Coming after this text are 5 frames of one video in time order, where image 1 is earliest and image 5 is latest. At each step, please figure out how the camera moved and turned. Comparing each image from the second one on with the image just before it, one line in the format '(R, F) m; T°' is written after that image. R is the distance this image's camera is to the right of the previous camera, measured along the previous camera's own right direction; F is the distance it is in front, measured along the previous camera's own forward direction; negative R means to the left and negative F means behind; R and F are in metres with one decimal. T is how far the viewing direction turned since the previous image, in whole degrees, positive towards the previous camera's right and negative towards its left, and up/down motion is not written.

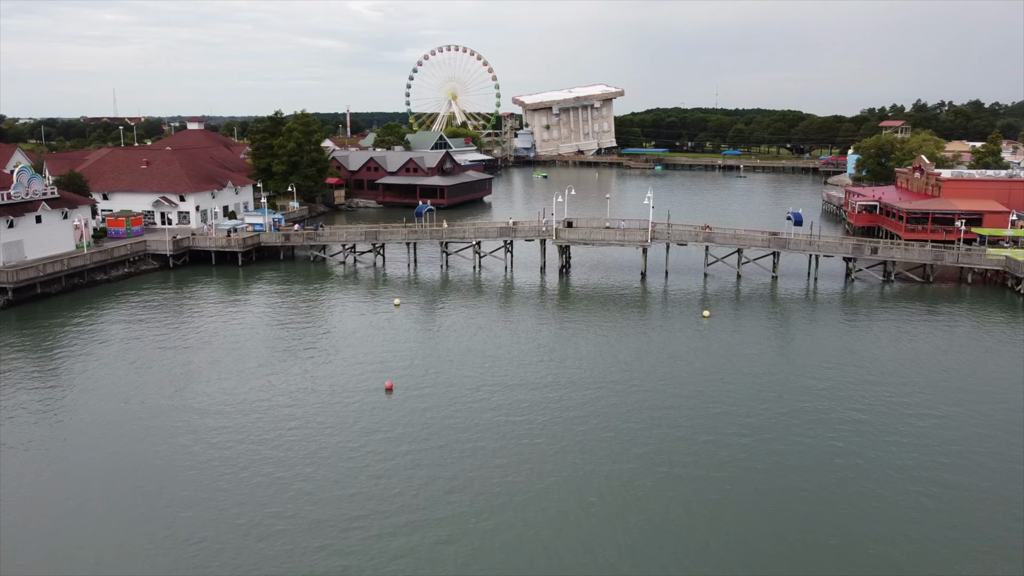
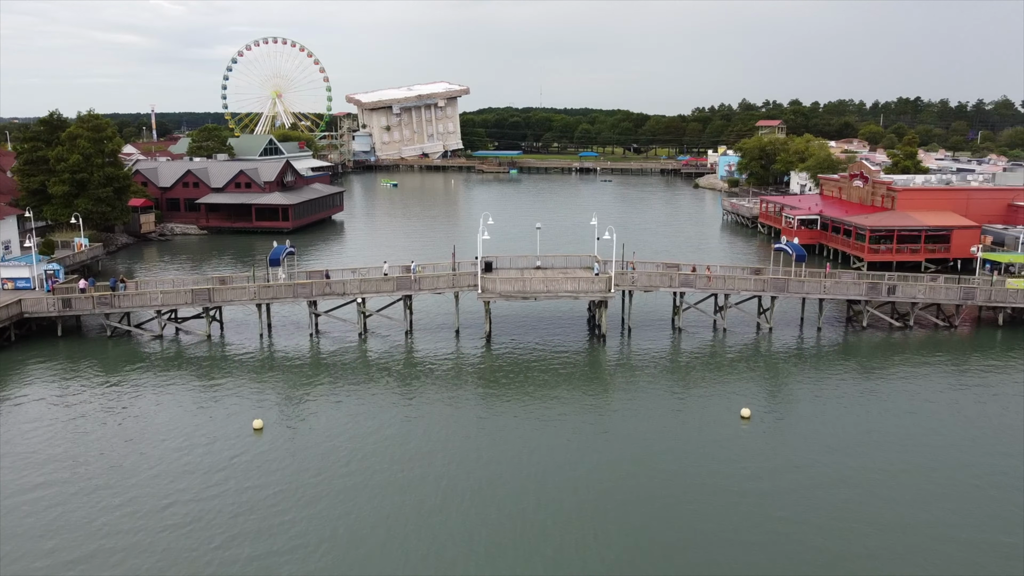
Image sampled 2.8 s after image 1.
(-3.3, +15.7) m; +12°
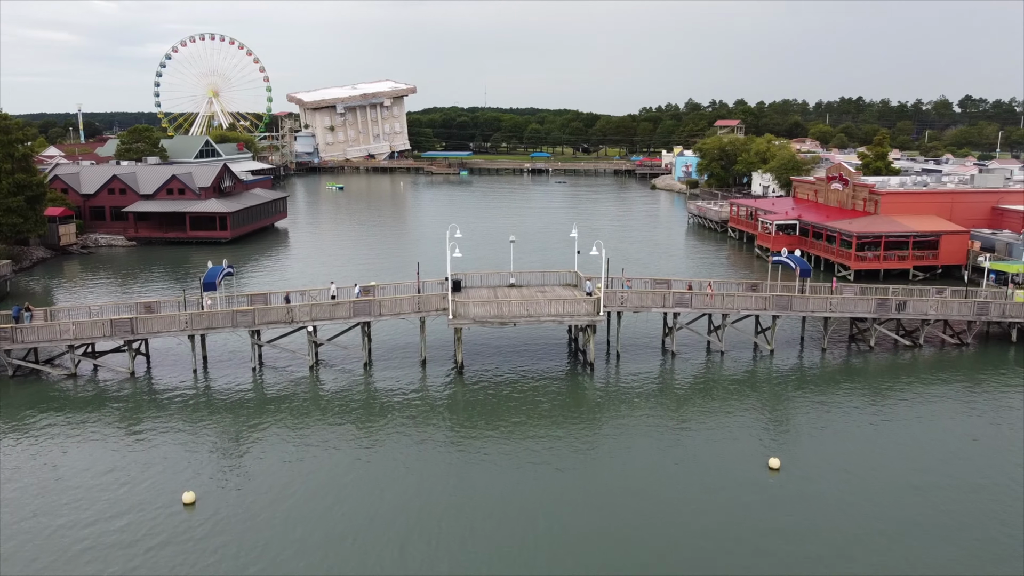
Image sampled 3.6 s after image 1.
(-1.1, +4.6) m; +4°
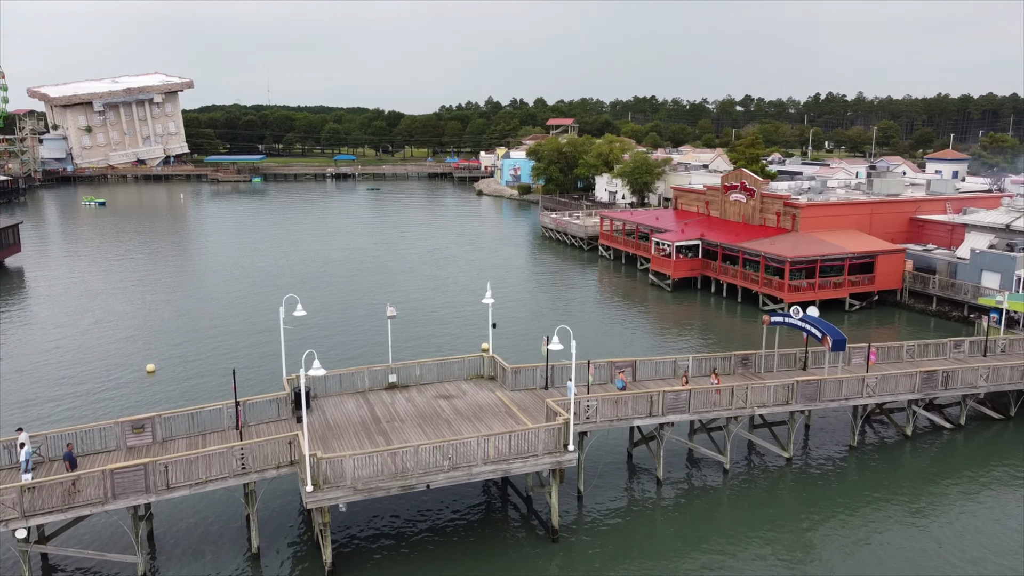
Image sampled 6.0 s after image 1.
(-2.2, +14.0) m; +14°
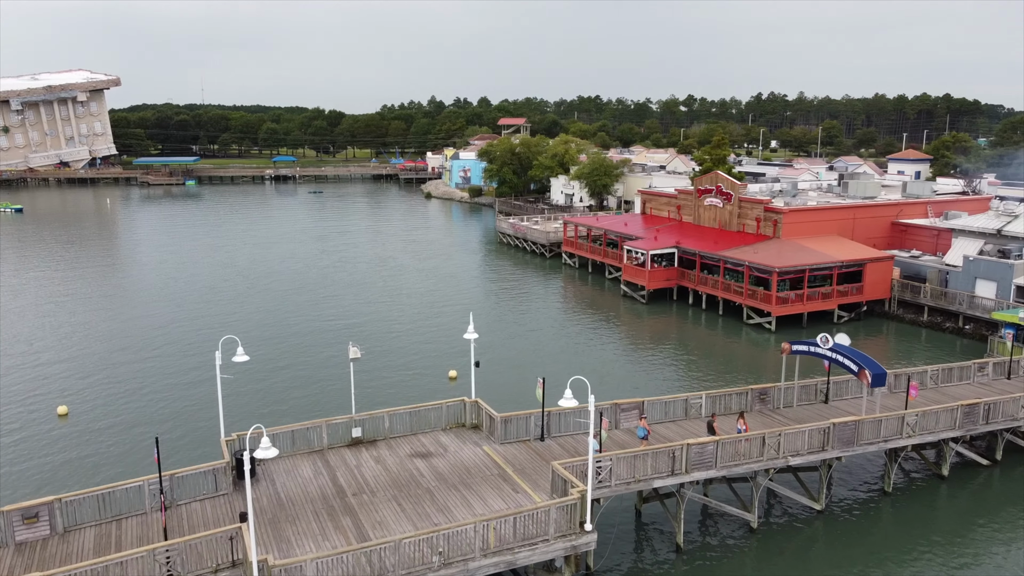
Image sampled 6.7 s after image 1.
(-1.0, +3.8) m; +4°
